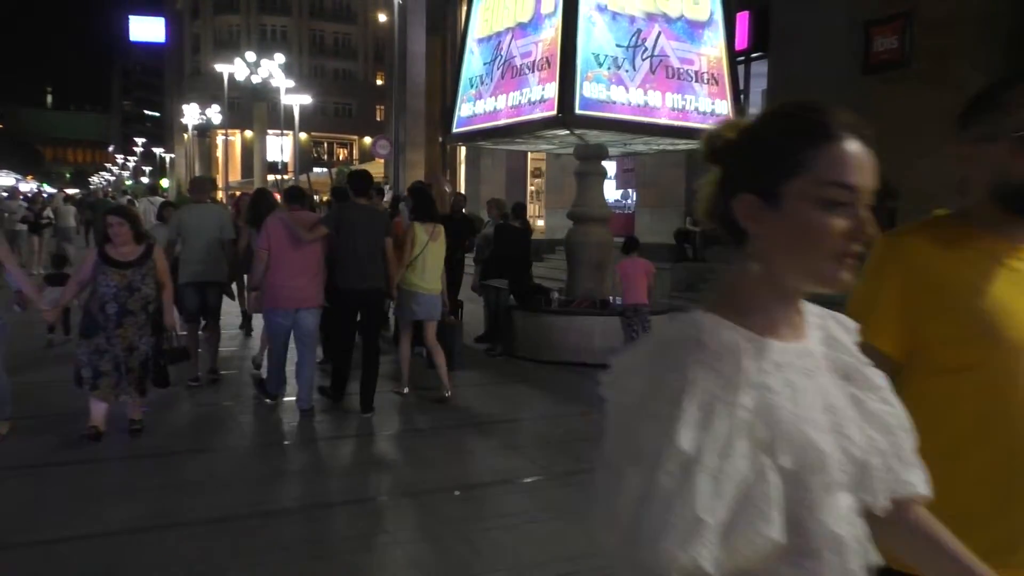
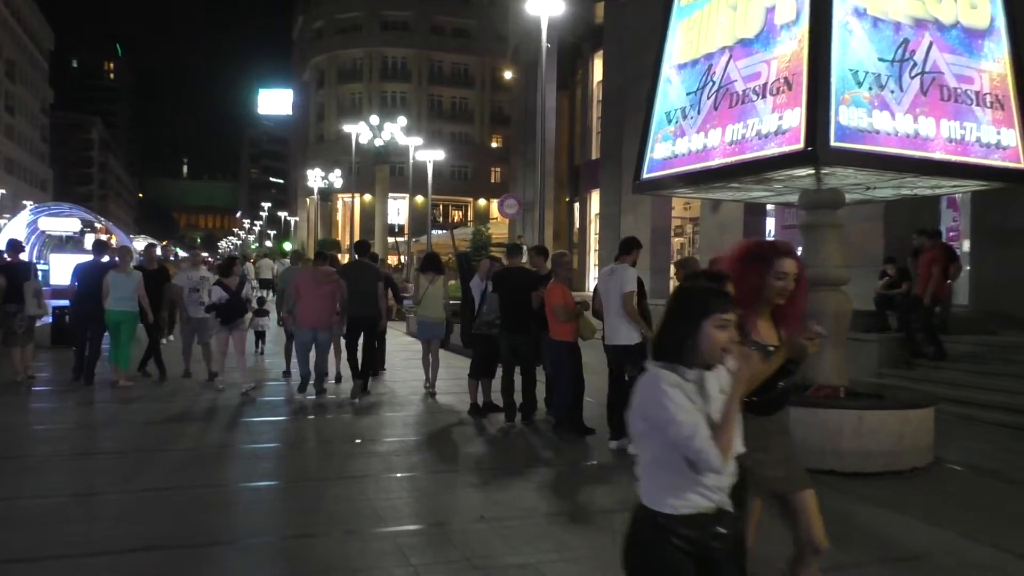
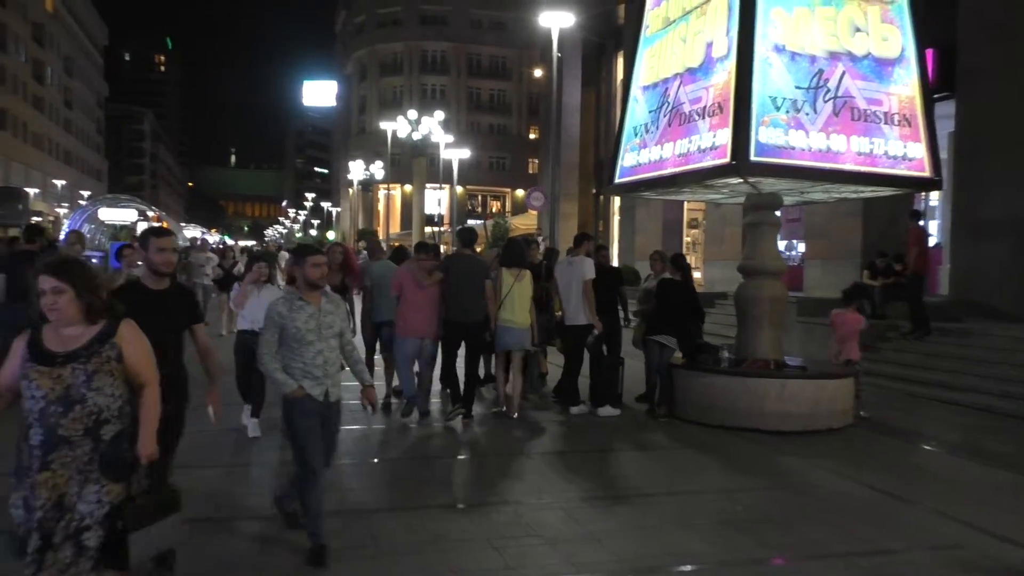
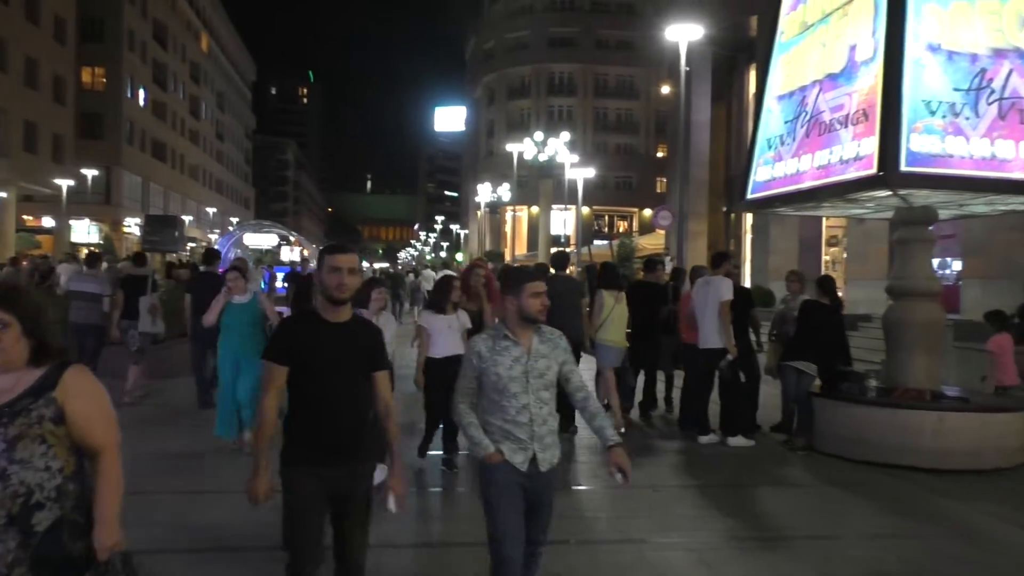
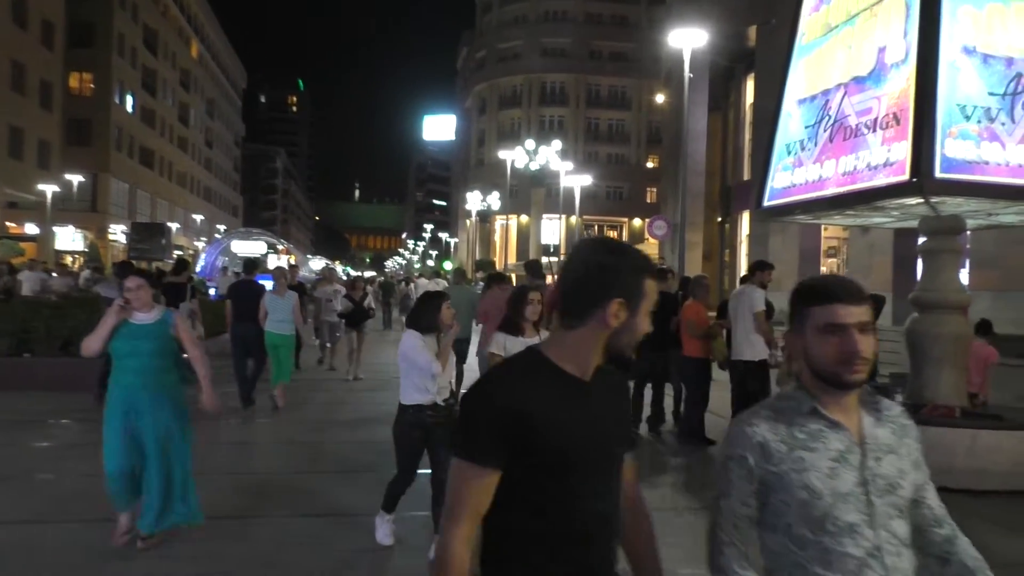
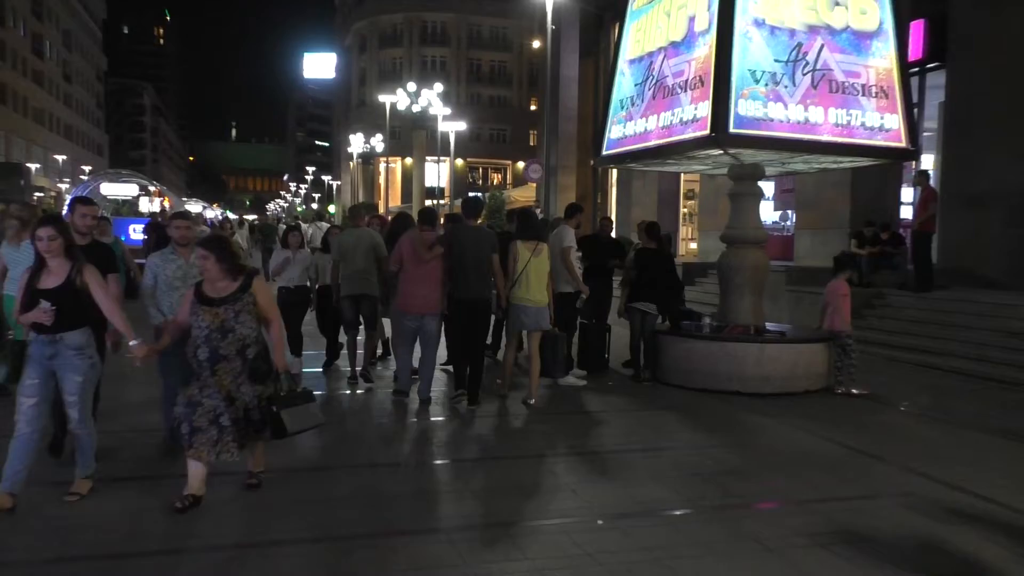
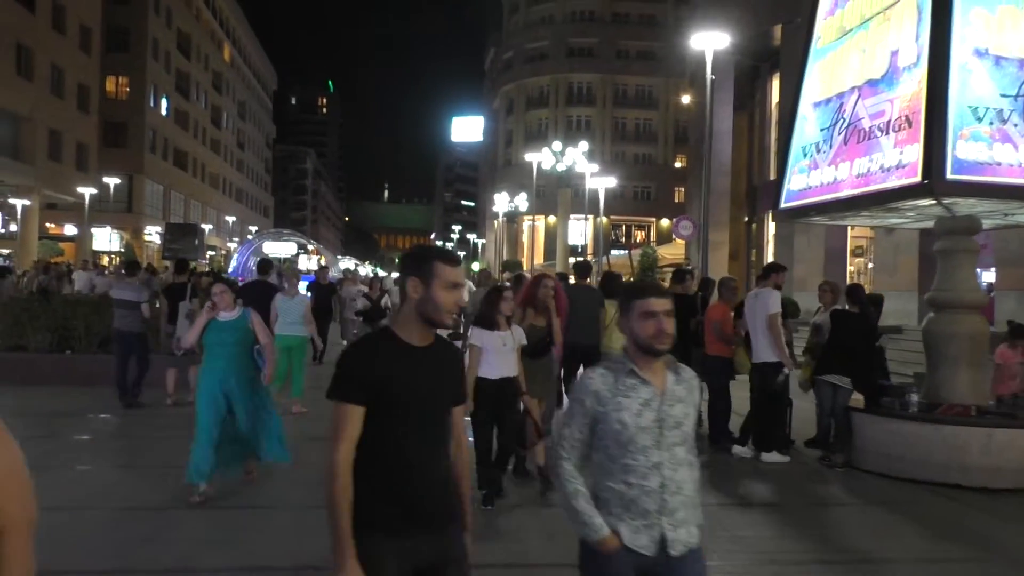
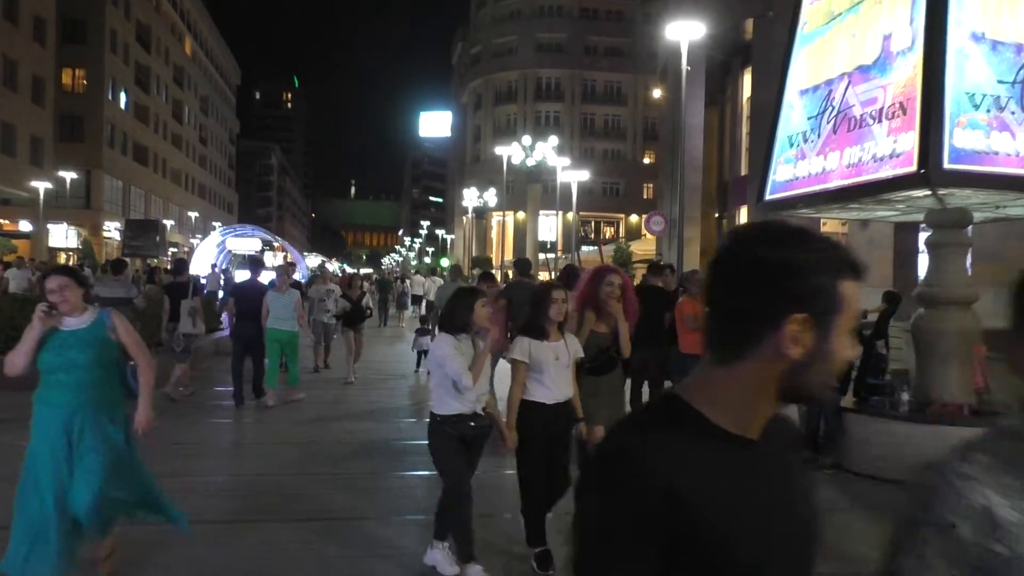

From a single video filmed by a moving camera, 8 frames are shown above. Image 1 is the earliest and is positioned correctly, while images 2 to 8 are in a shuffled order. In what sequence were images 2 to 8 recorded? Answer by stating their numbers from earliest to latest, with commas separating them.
6, 3, 4, 7, 5, 8, 2
